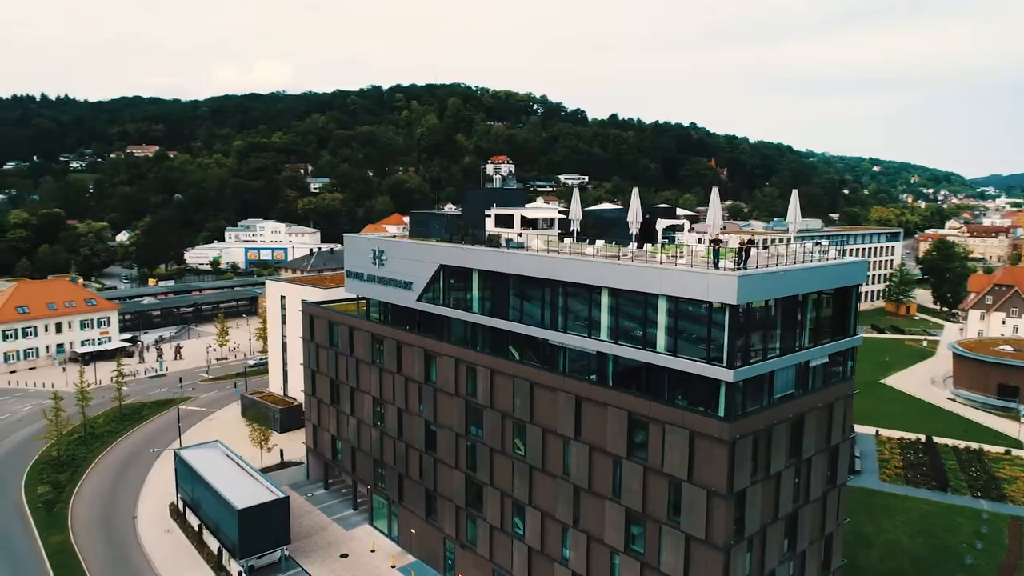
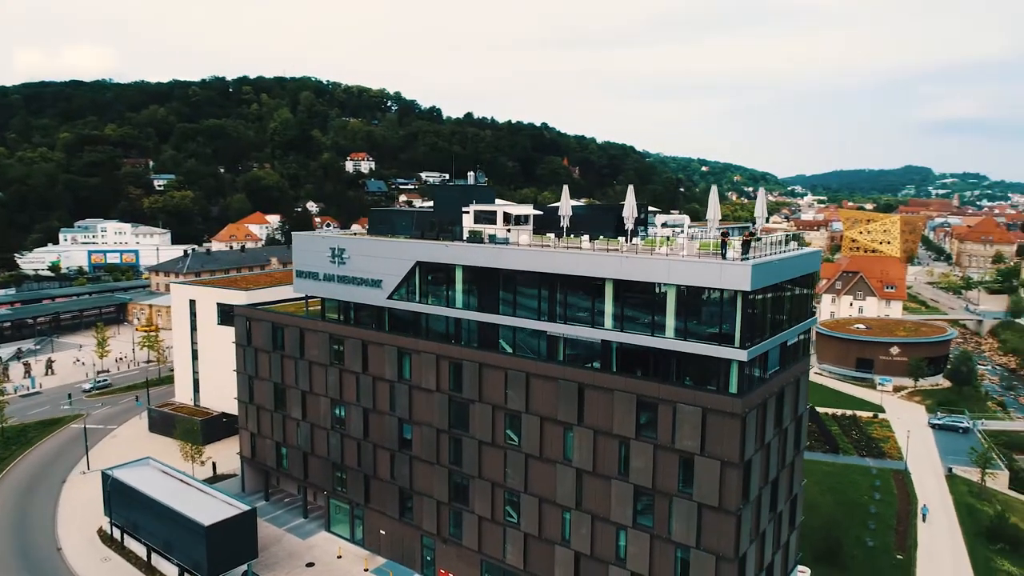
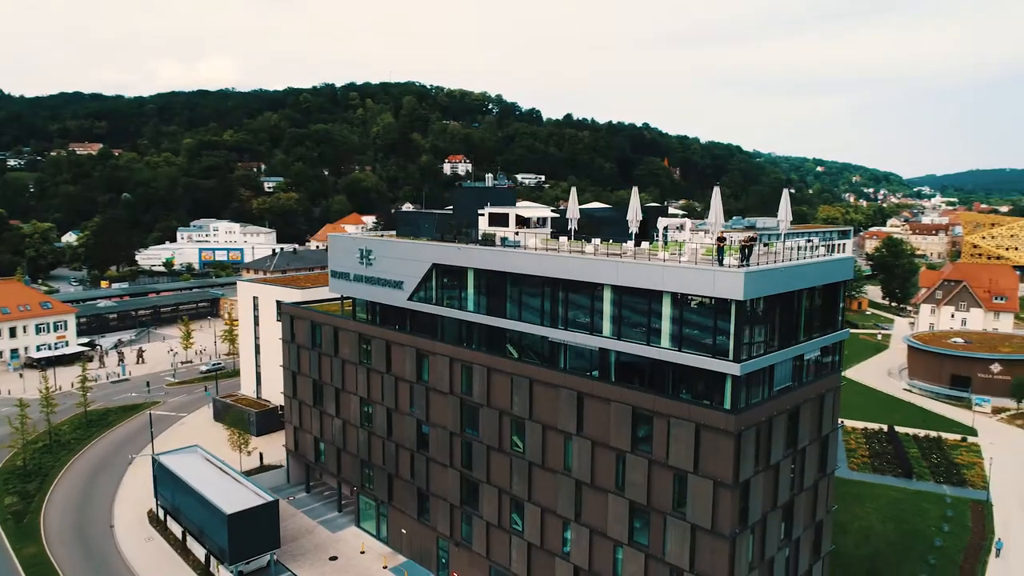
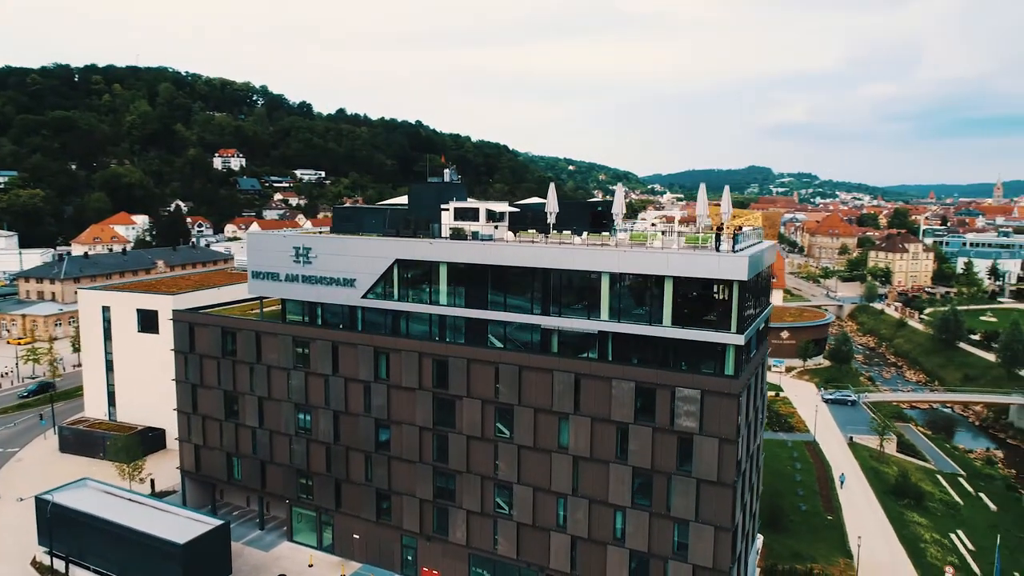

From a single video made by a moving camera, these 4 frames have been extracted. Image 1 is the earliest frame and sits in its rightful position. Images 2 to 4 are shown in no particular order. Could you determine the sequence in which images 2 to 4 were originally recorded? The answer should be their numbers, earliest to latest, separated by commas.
3, 2, 4
